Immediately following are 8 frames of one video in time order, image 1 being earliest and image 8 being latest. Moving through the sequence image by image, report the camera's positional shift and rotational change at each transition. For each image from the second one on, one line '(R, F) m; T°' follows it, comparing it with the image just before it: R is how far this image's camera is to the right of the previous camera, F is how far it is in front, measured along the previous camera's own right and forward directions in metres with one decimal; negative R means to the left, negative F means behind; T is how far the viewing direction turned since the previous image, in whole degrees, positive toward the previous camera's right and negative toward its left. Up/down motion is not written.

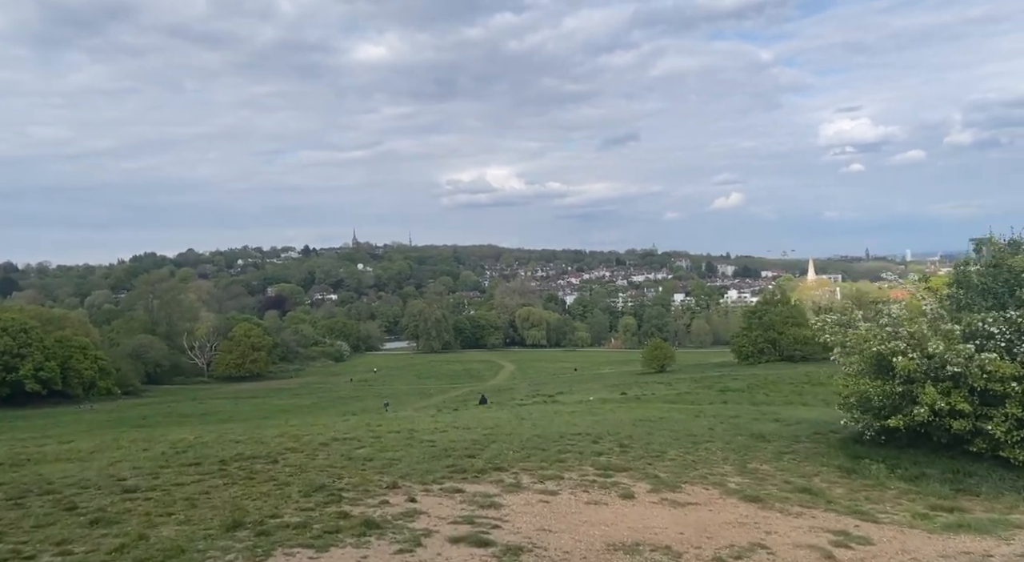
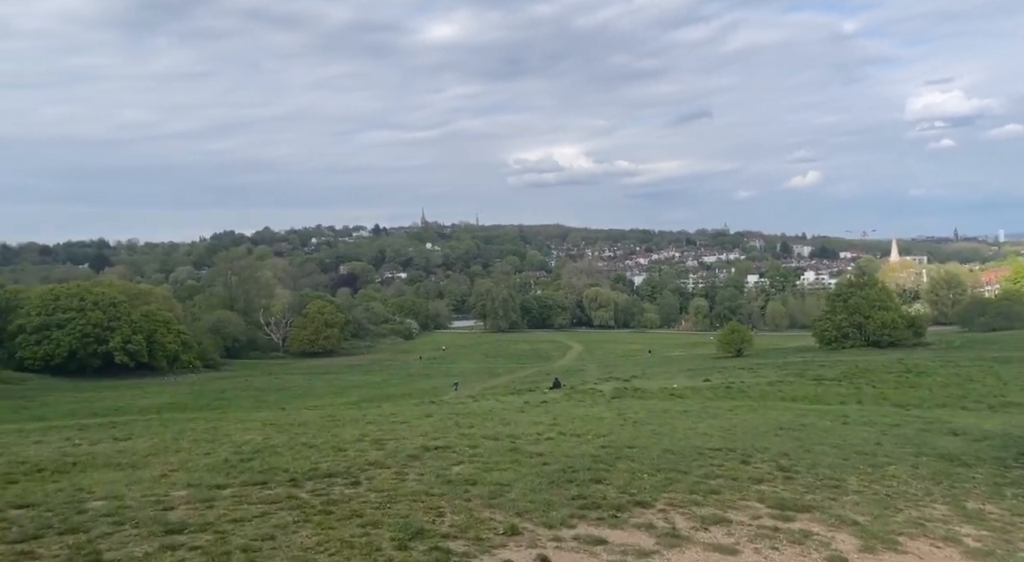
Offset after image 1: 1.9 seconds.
(-0.8, +2.5) m; -4°
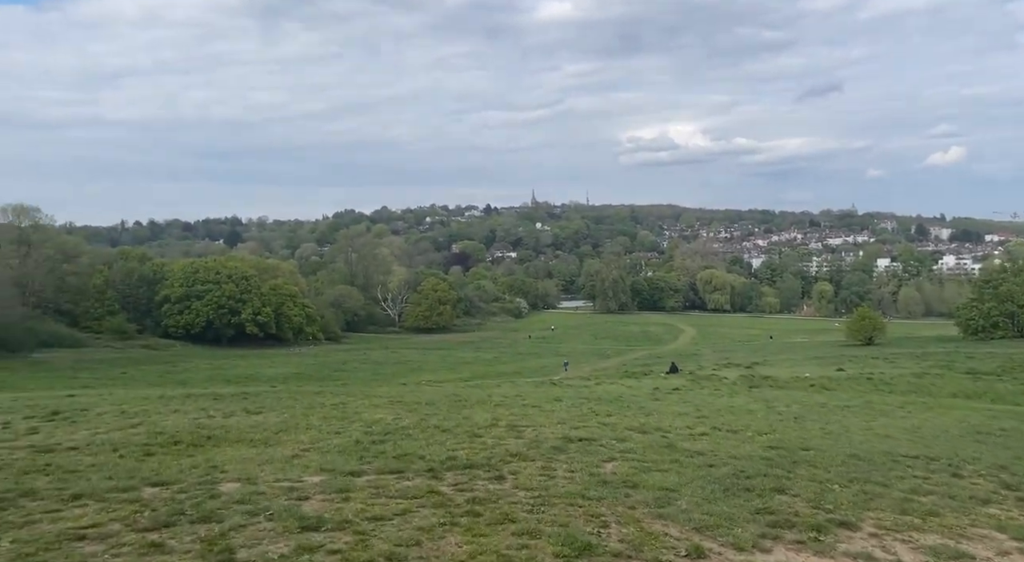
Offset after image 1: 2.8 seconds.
(-0.6, +1.2) m; -7°
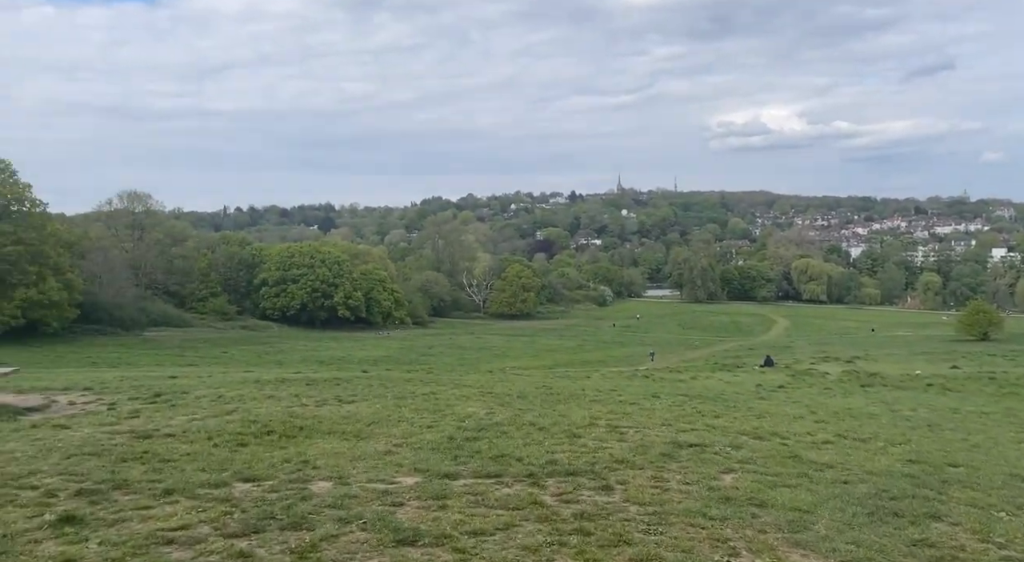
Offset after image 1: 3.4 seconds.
(-0.3, +0.8) m; -5°
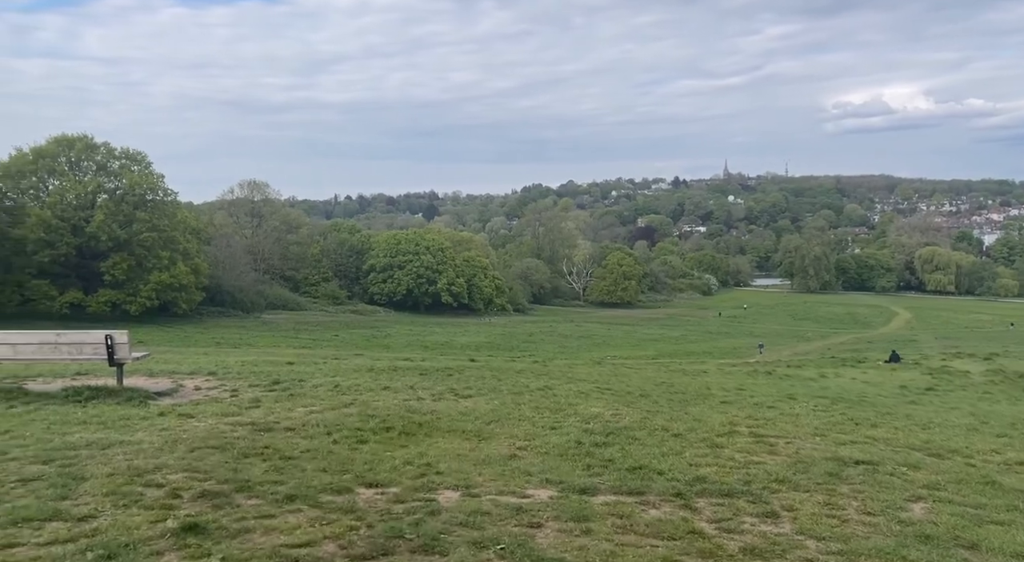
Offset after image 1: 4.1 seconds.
(-0.5, +1.1) m; -6°
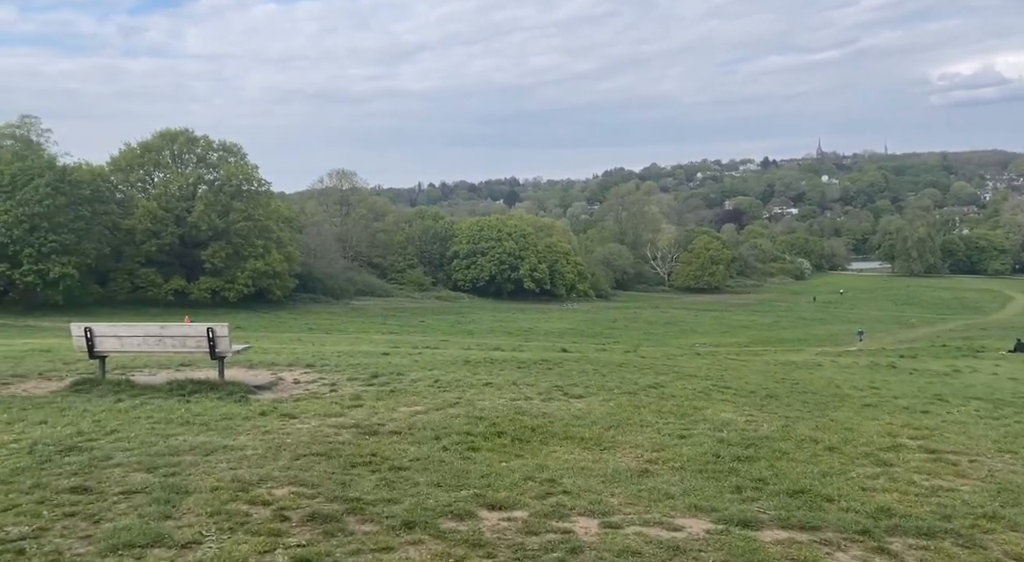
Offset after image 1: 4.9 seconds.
(-0.5, +1.4) m; -5°
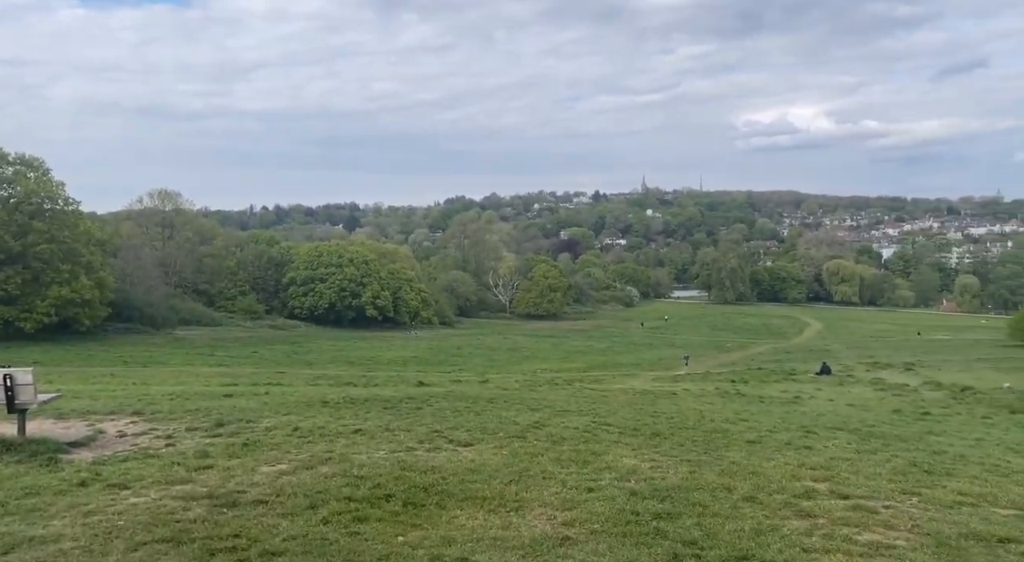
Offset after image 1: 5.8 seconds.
(-0.6, +1.3) m; +10°
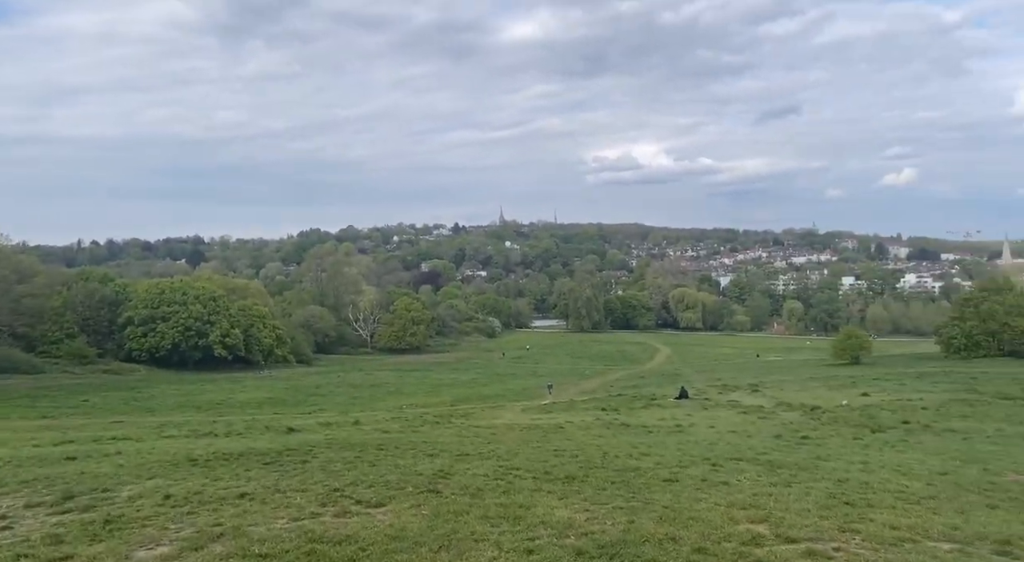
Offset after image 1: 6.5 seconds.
(-0.7, +1.0) m; +9°
